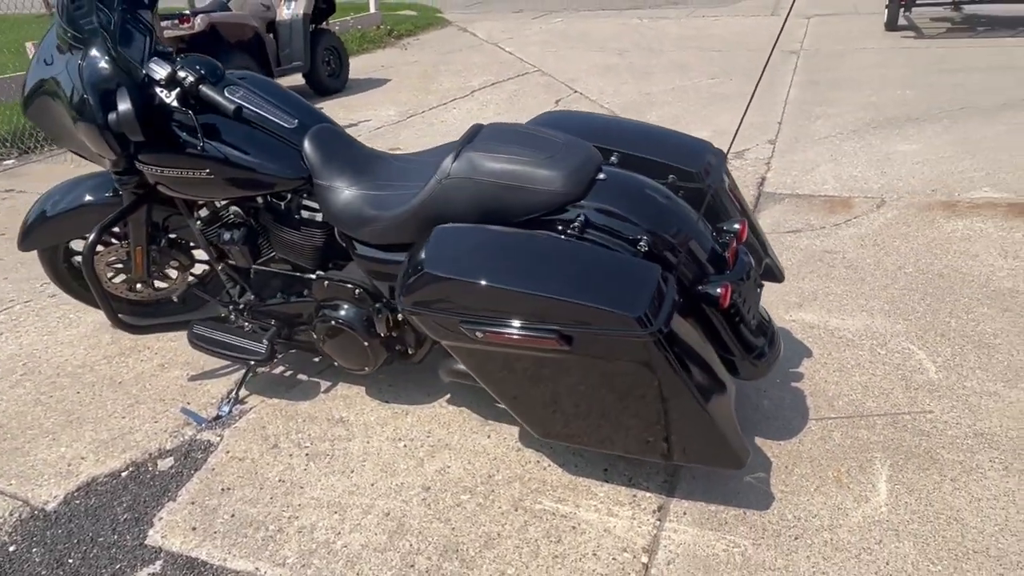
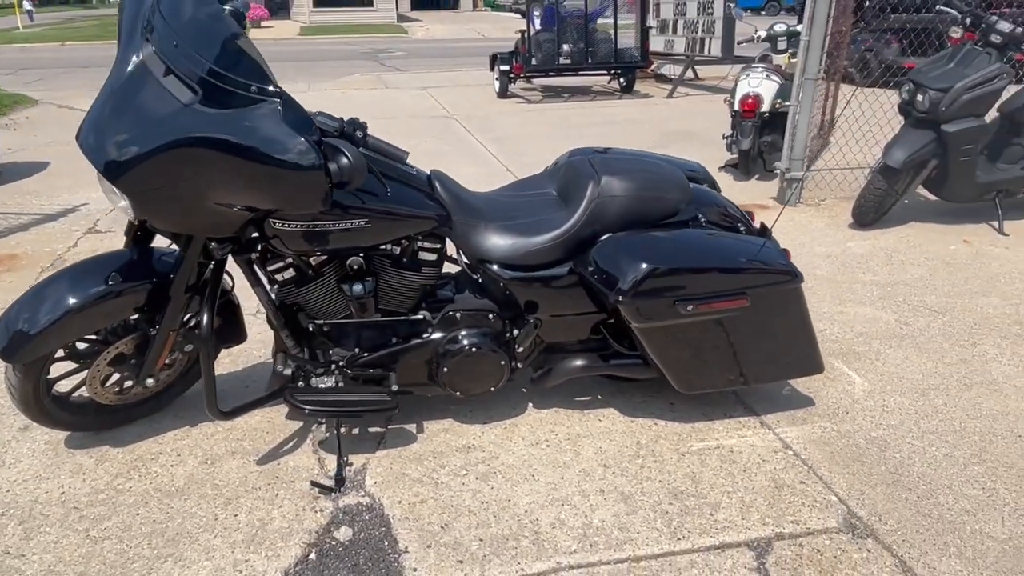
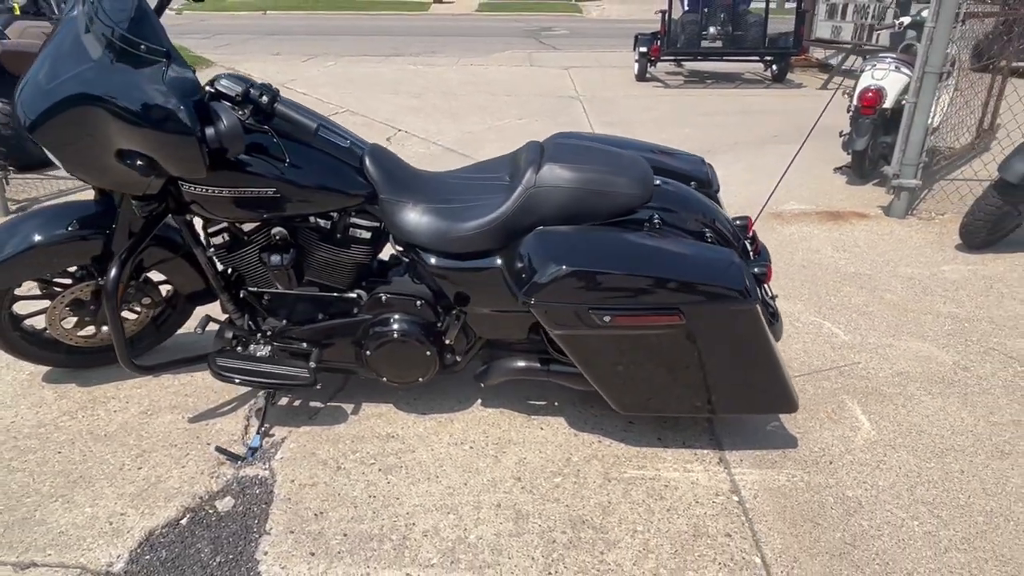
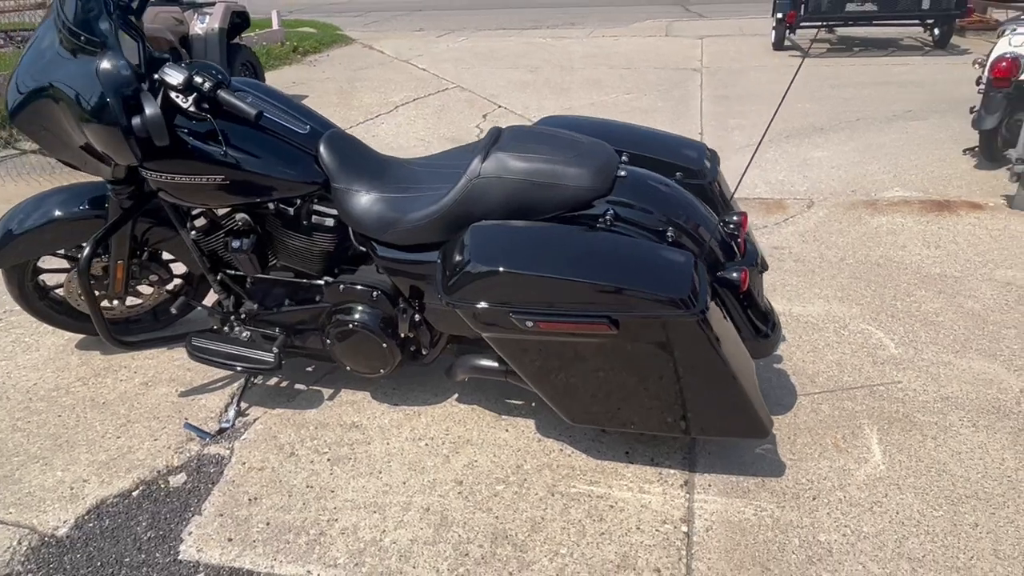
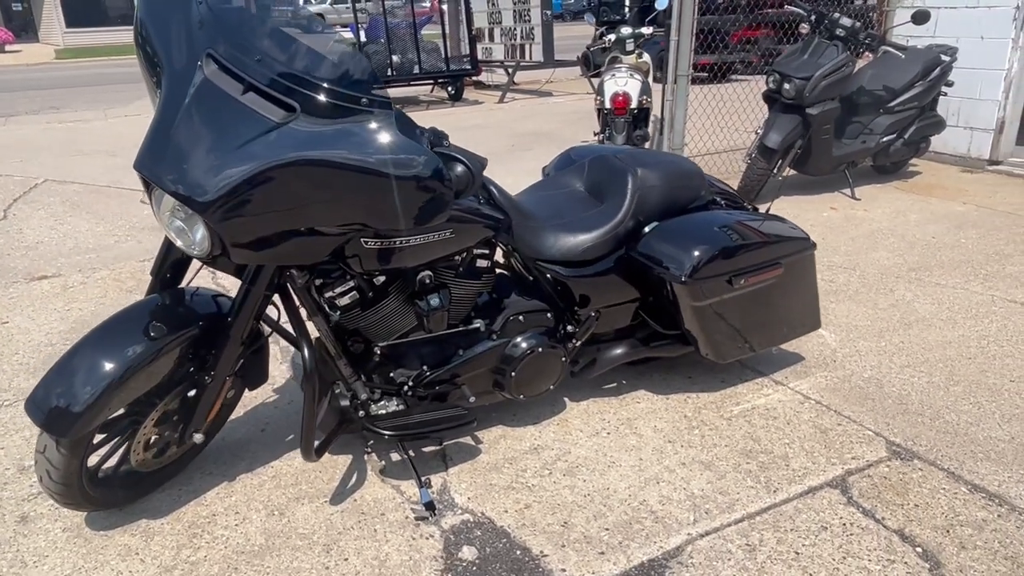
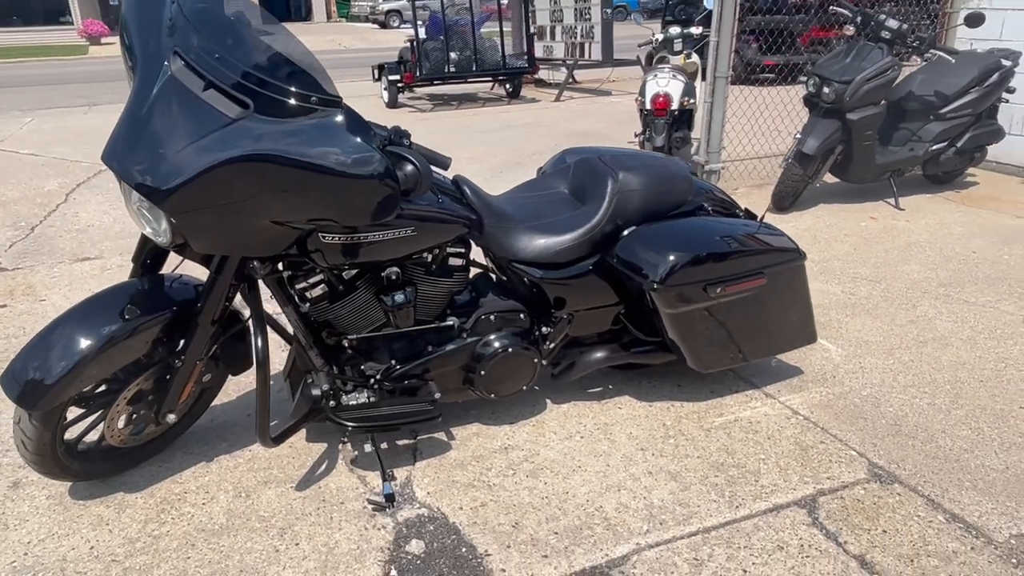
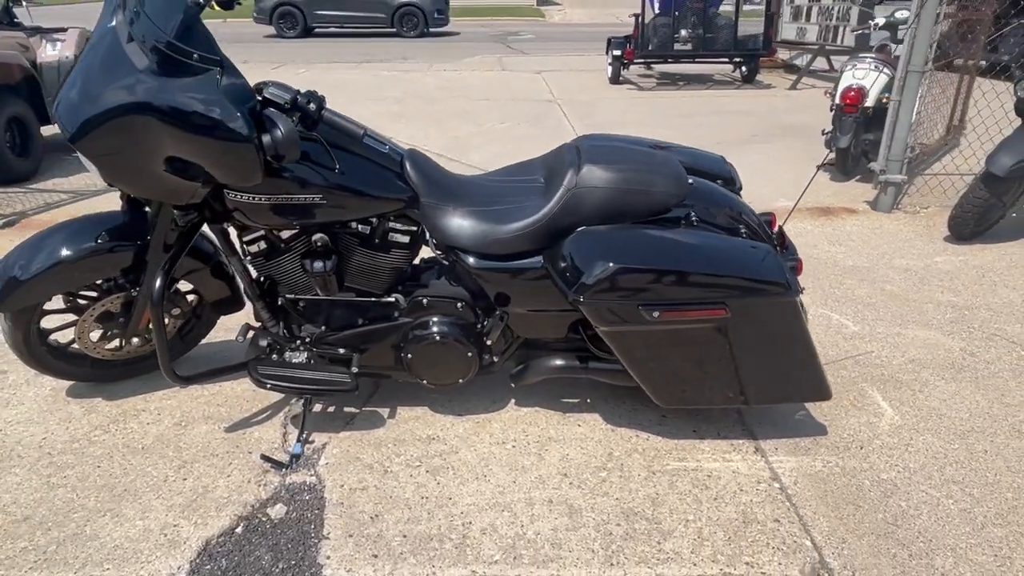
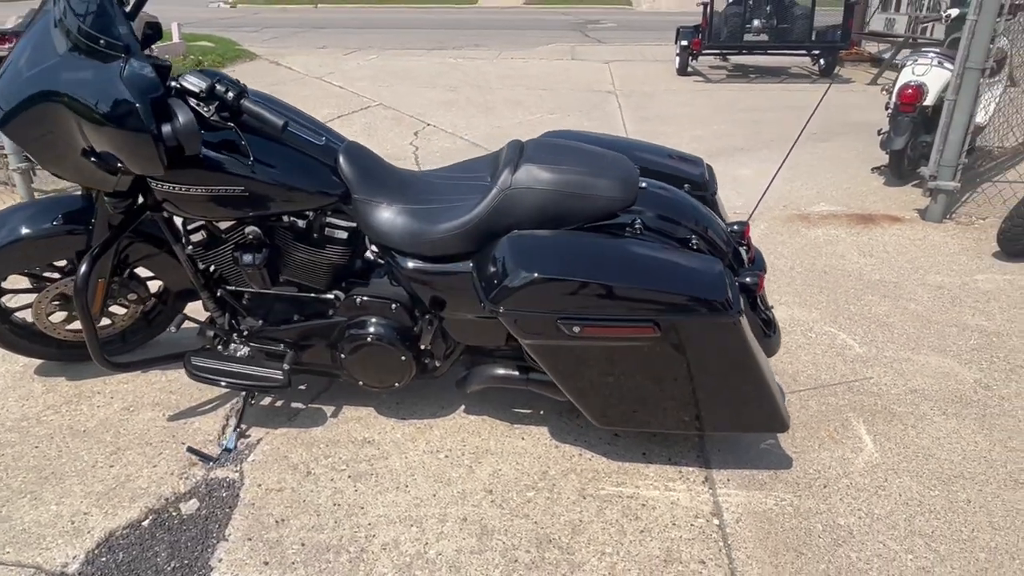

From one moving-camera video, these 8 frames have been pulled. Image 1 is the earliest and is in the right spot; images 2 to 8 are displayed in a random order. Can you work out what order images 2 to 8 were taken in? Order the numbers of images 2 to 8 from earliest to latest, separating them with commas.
4, 8, 3, 7, 2, 6, 5
